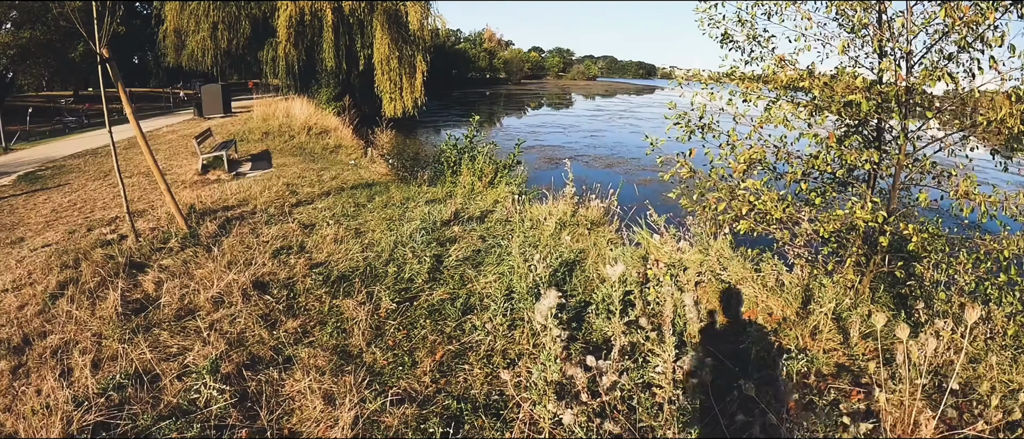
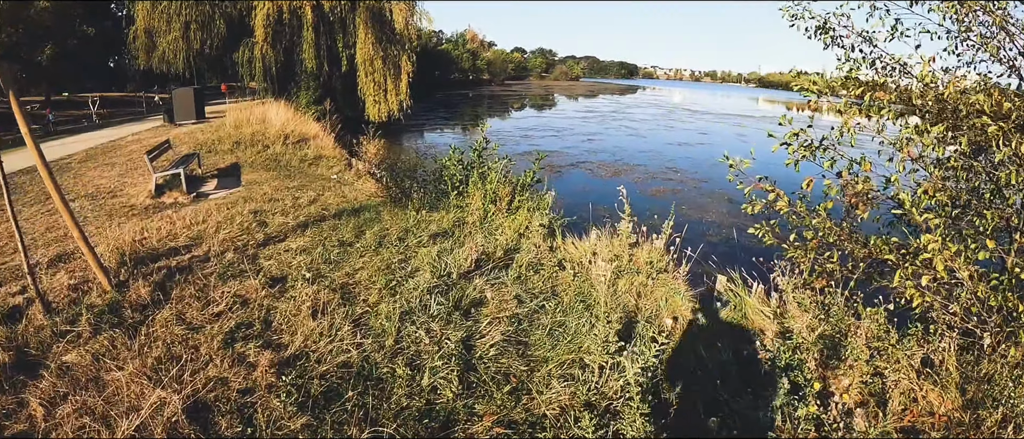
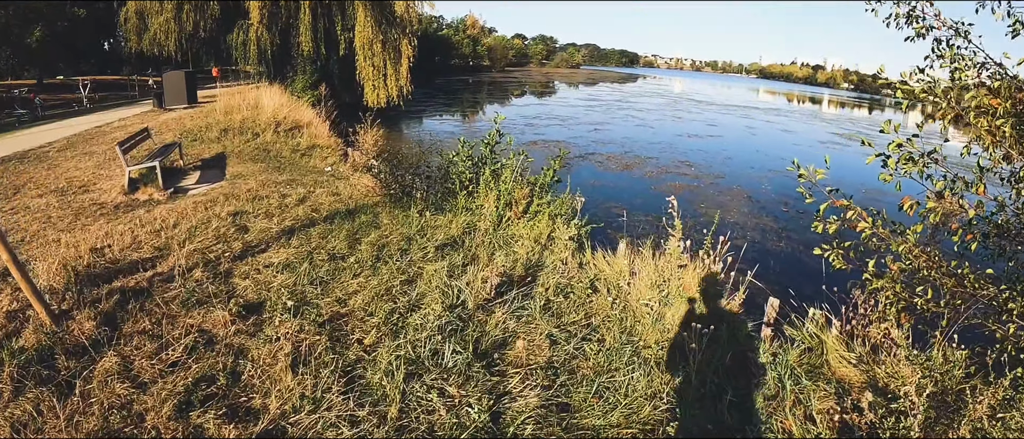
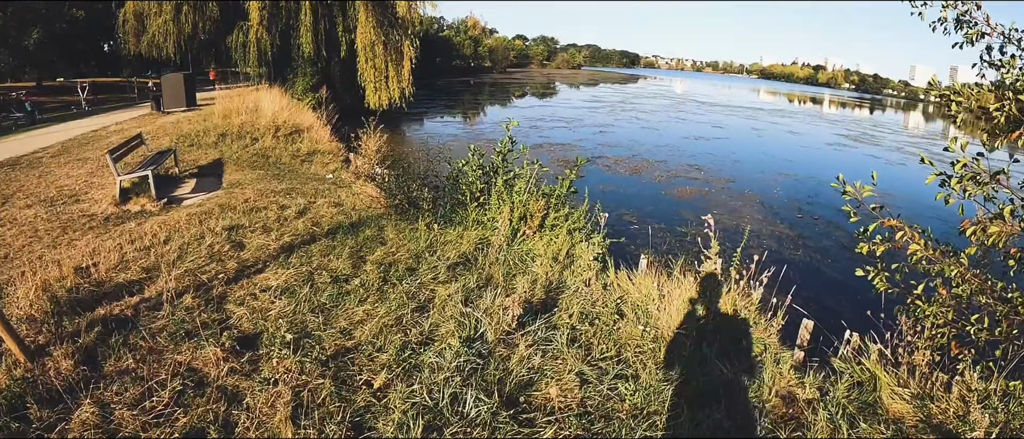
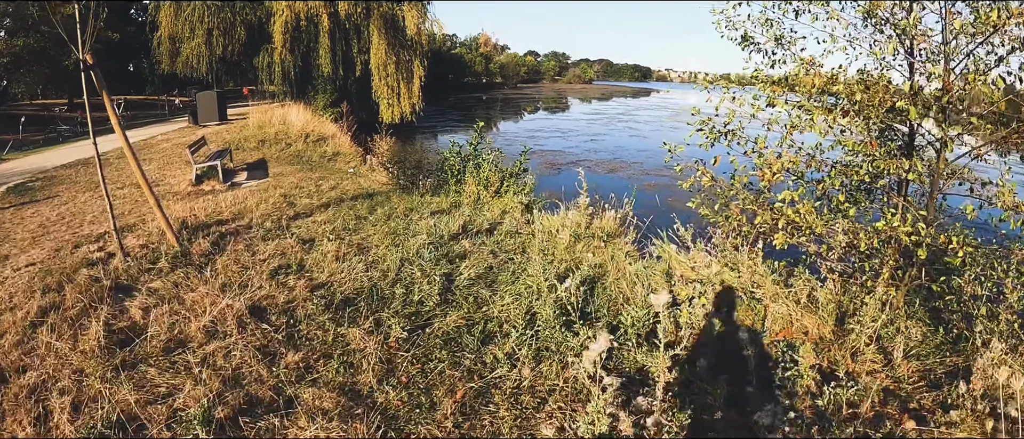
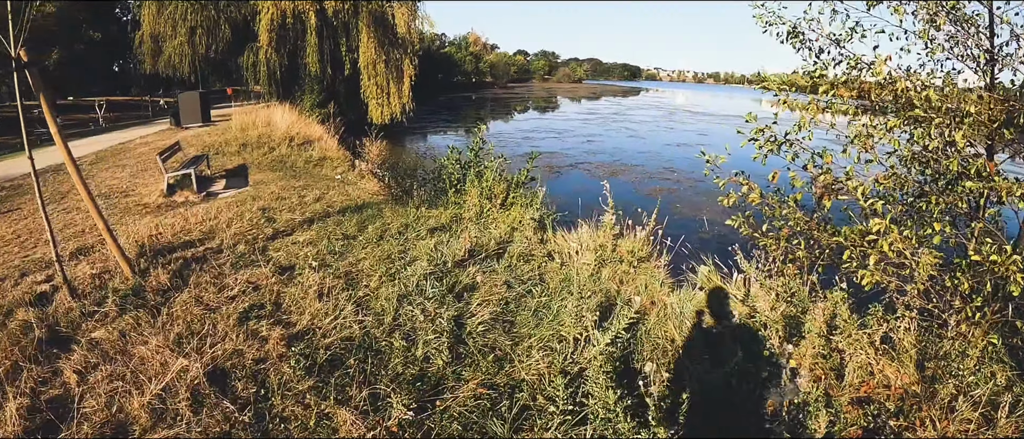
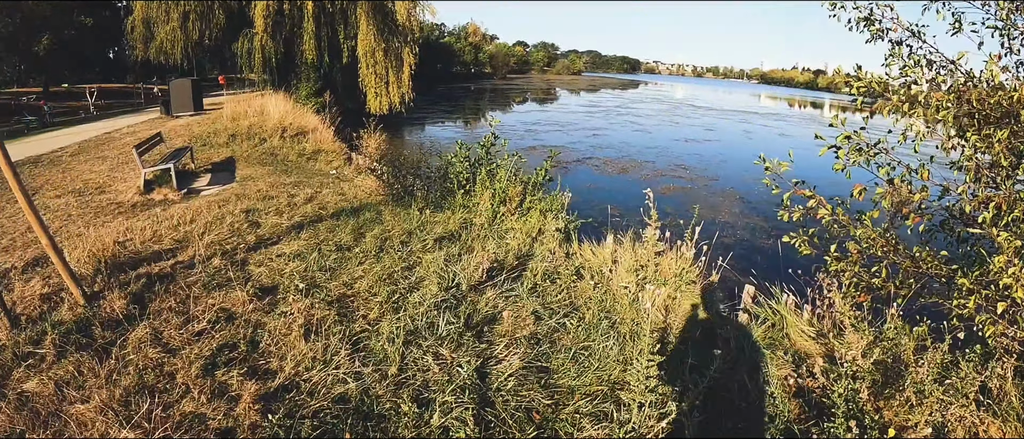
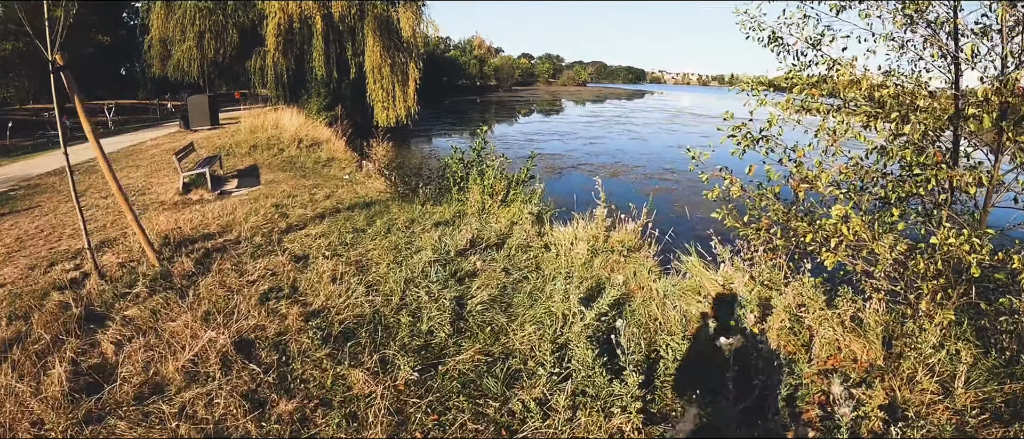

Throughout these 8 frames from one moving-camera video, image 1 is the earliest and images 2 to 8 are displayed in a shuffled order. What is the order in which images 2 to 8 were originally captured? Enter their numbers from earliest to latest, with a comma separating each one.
5, 8, 6, 2, 7, 3, 4
